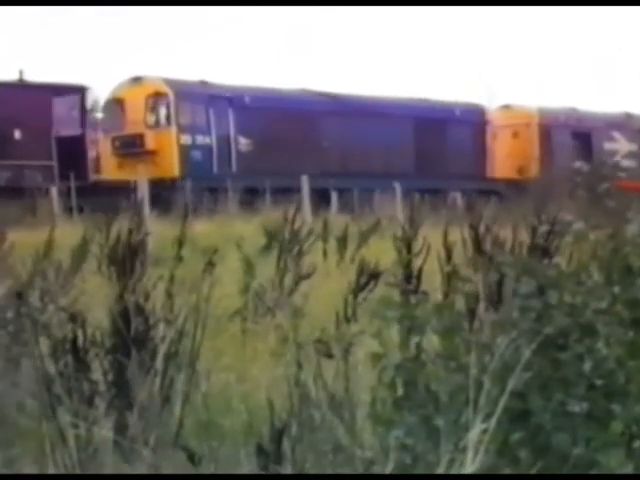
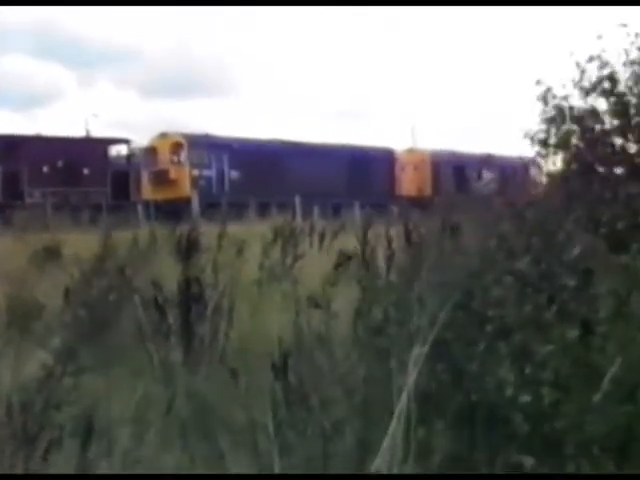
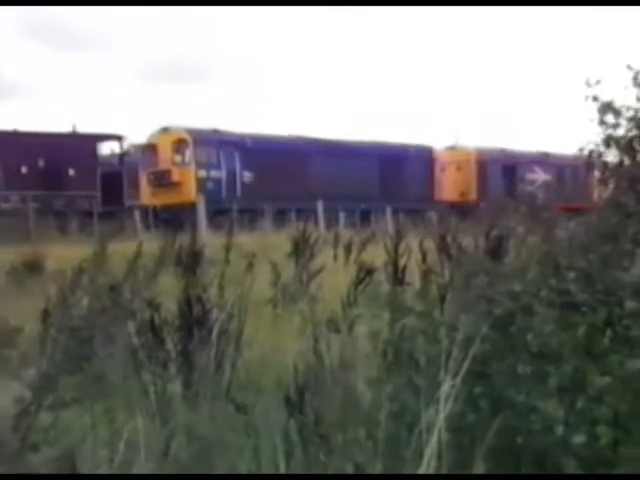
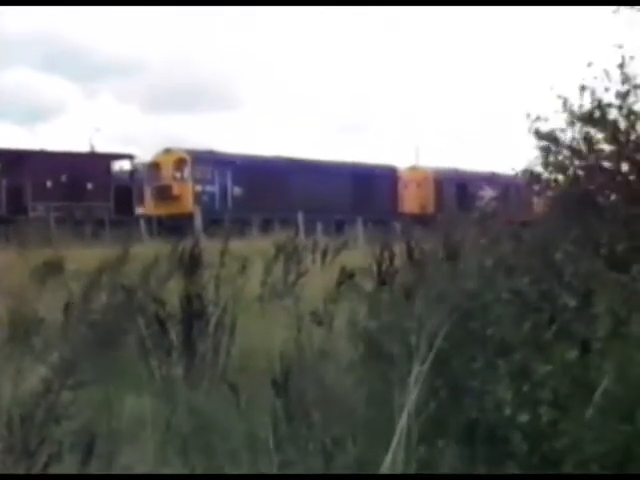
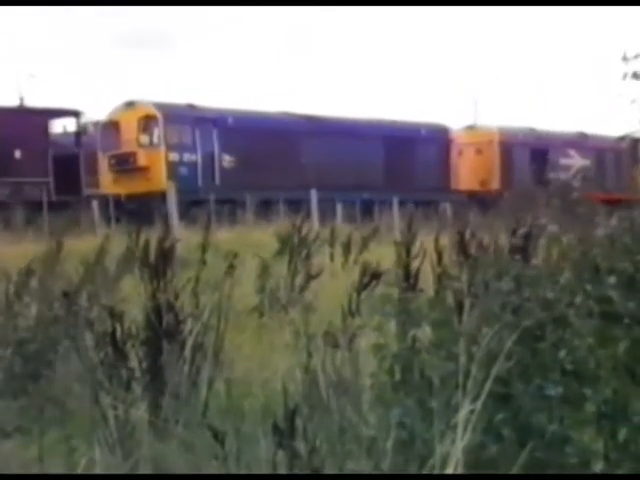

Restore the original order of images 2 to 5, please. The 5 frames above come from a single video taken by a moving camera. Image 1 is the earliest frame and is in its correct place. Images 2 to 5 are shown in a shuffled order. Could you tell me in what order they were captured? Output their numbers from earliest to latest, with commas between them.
5, 3, 4, 2
